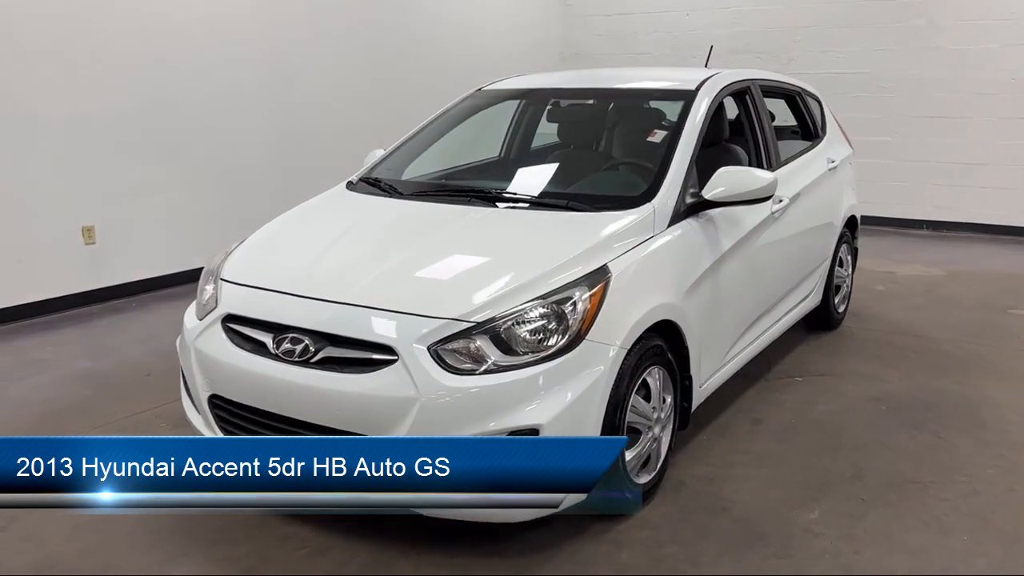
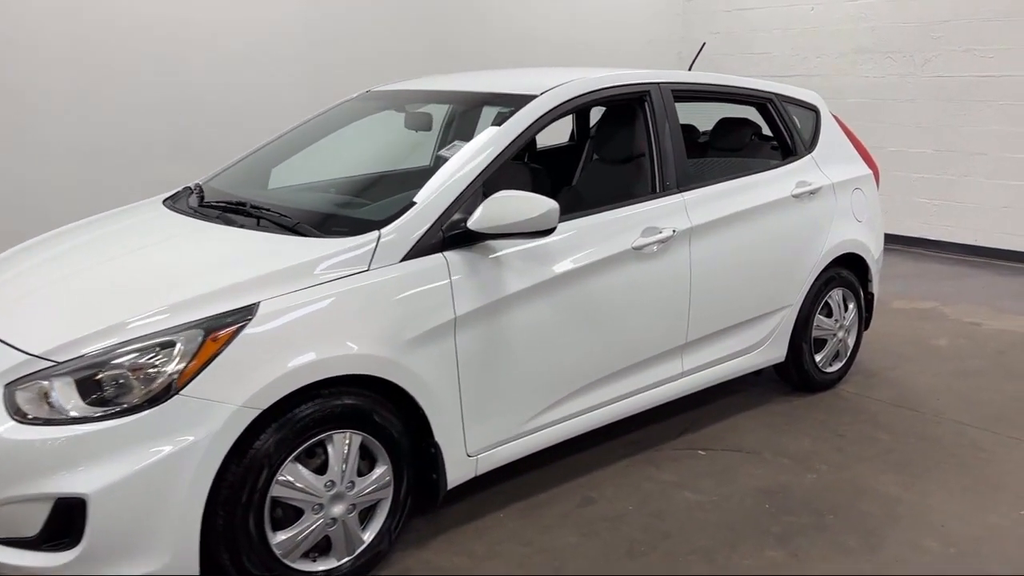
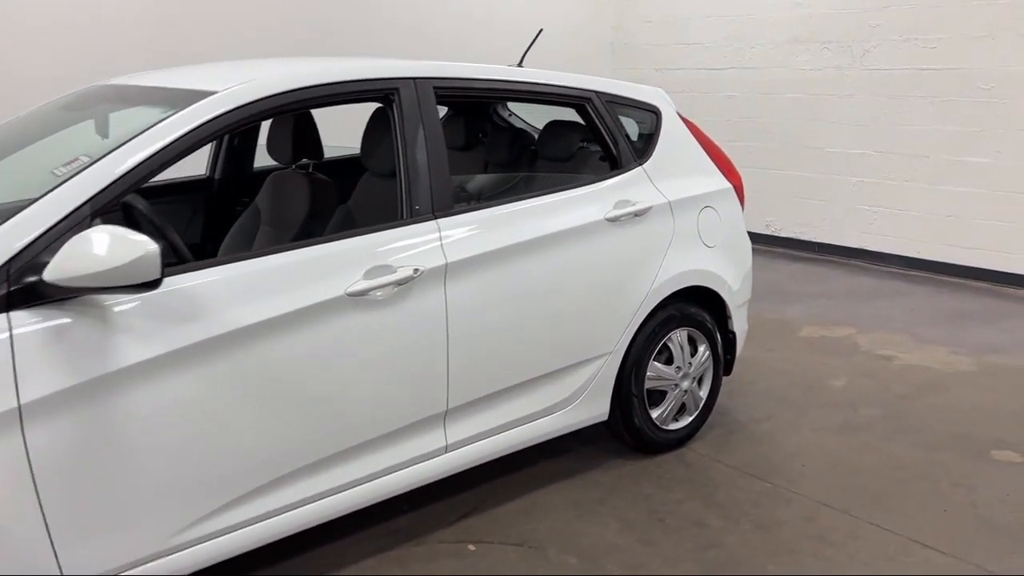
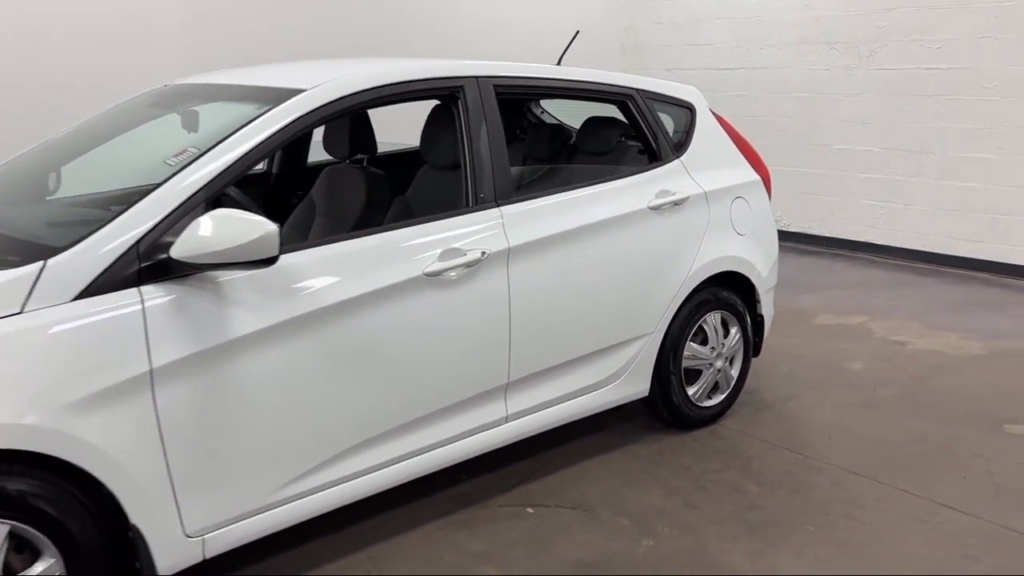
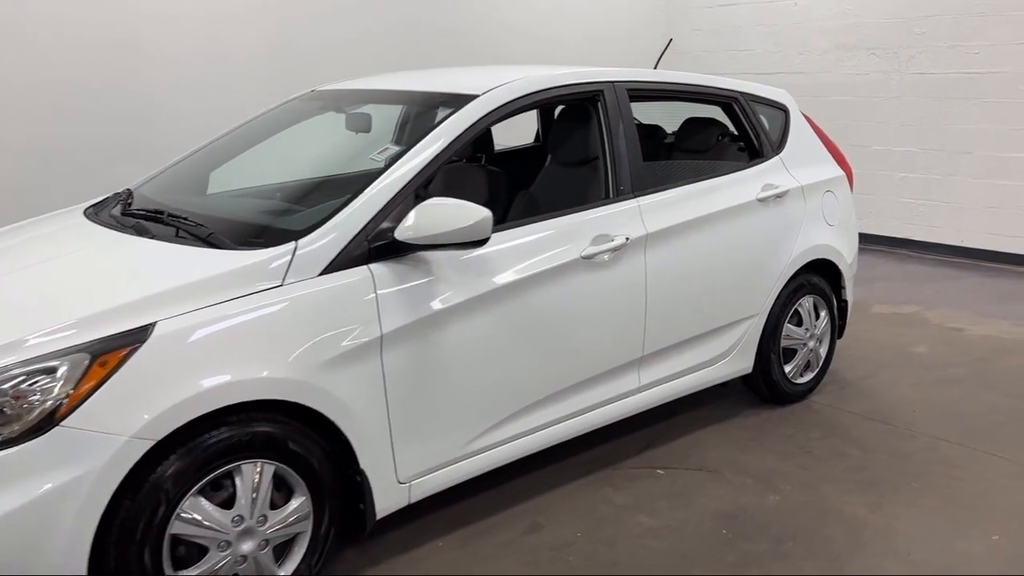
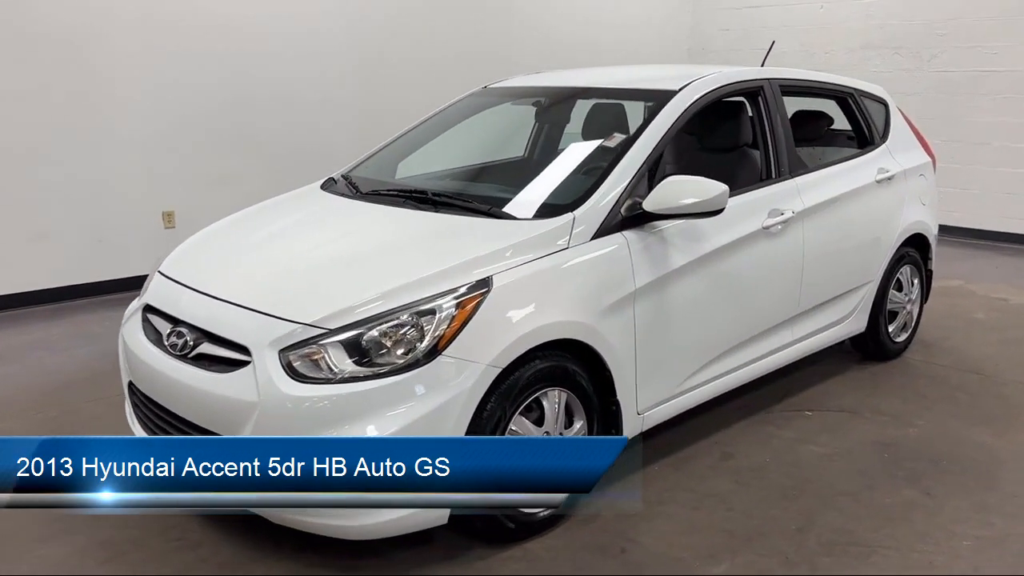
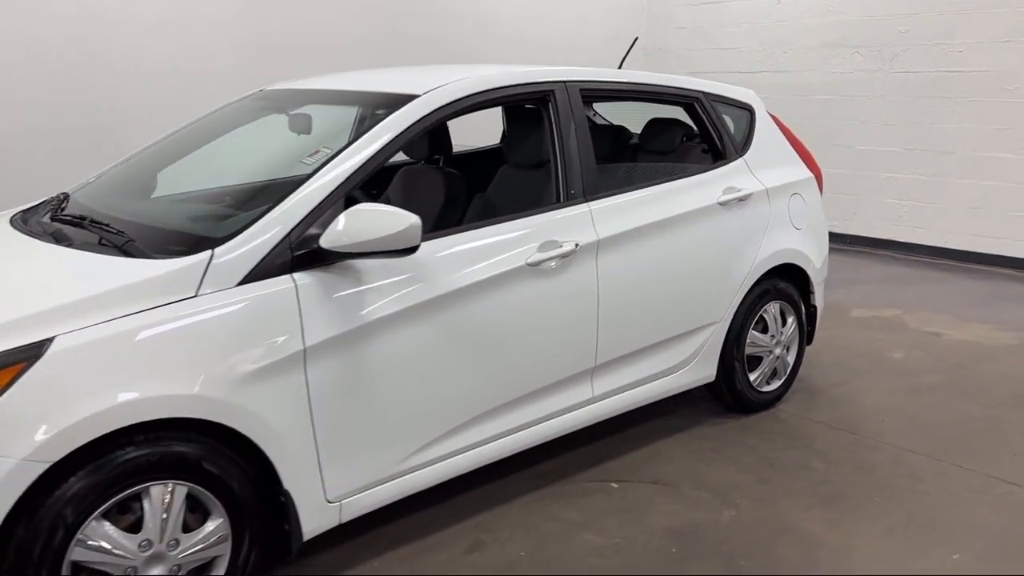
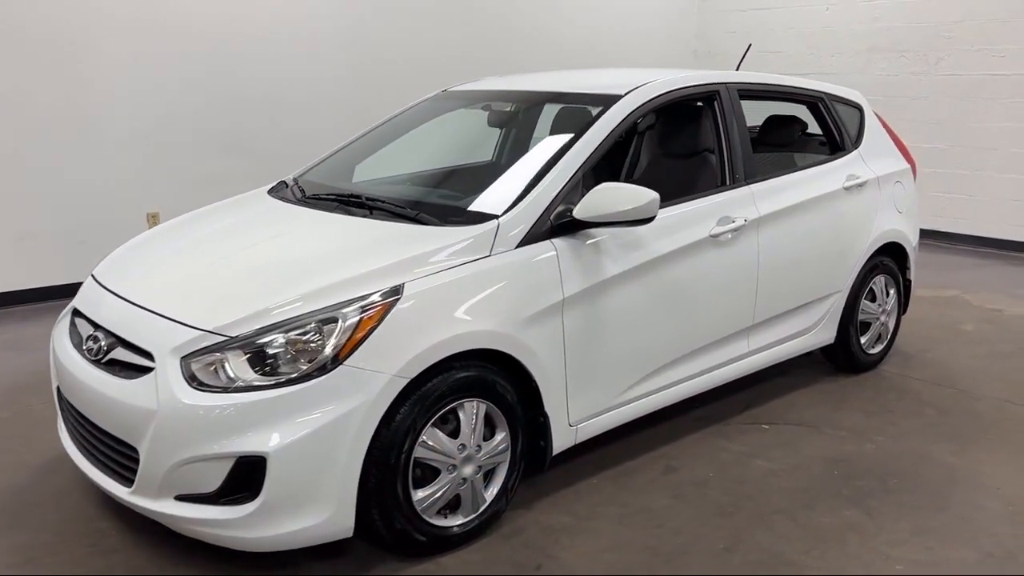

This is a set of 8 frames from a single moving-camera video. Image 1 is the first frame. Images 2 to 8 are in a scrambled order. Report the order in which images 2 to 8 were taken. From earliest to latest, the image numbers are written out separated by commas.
6, 8, 2, 5, 7, 4, 3
